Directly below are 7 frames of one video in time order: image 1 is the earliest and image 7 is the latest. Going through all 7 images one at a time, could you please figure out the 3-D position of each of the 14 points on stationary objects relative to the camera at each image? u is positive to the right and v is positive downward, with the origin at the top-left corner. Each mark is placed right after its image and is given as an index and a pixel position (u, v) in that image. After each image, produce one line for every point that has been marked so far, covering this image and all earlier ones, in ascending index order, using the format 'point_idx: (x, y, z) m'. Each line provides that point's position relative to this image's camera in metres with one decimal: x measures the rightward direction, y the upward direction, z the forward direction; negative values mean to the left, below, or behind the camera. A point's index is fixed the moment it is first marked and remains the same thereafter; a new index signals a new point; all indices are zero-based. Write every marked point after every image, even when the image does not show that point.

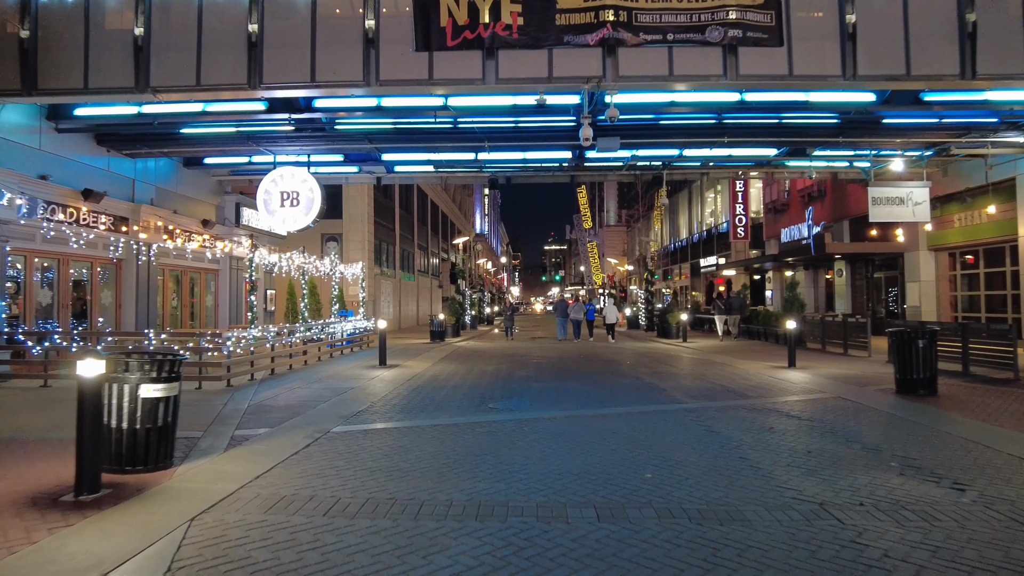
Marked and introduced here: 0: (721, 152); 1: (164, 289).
0: (+5.5, +3.5, +16.5) m
1: (-9.2, 0.0, +16.6) m
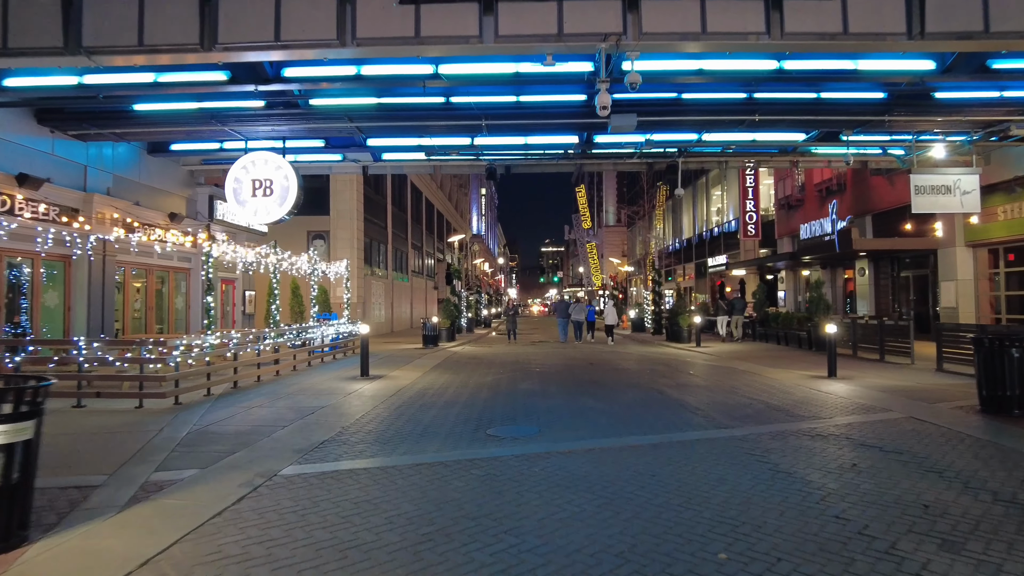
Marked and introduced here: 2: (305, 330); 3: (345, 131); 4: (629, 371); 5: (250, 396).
0: (+5.5, +3.6, +14.9) m
1: (-9.2, 0.0, +14.9) m
2: (-4.6, -0.9, +13.8) m
3: (-3.4, +3.2, +12.8) m
4: (+2.6, -1.9, +14.2) m
5: (-4.1, -1.7, +9.8) m
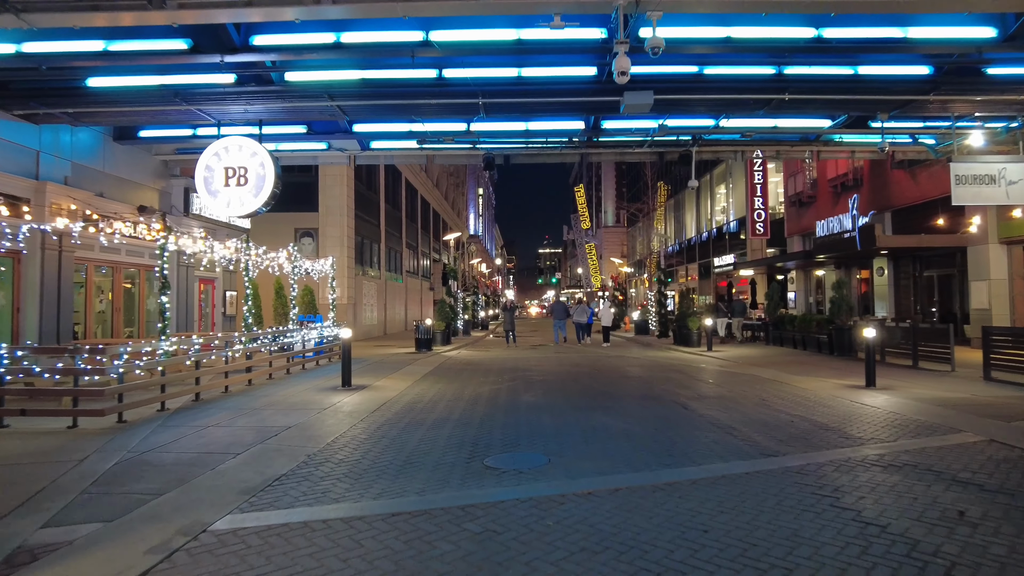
0: (+5.5, +3.6, +13.6) m
1: (-9.2, 0.0, +13.6) m
2: (-4.6, -0.9, +12.5) m
3: (-3.4, +3.2, +11.5) m
4: (+2.6, -1.9, +12.9) m
5: (-4.1, -1.6, +8.5) m
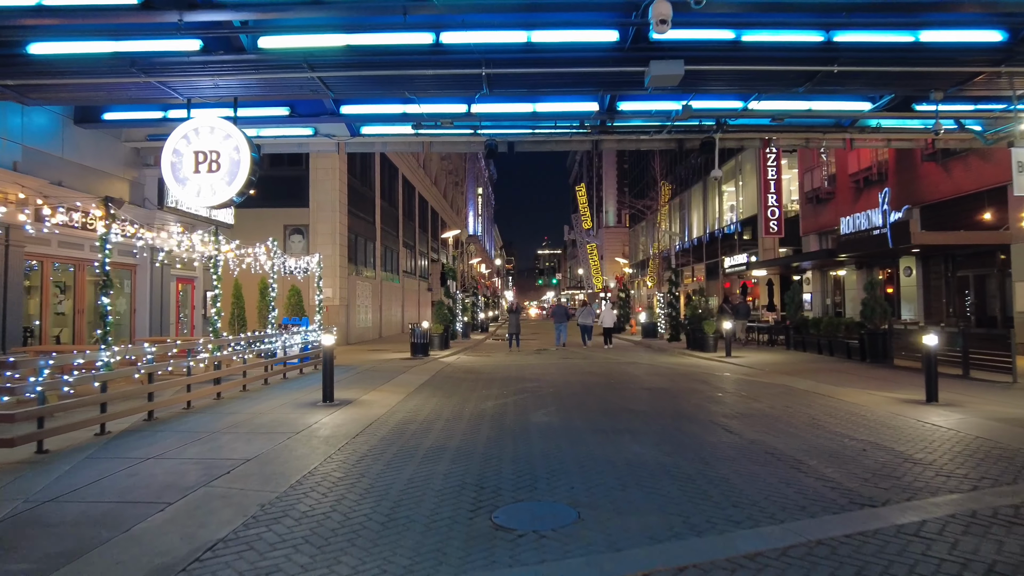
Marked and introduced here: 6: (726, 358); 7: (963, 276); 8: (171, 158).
0: (+5.6, +3.6, +12.3) m
1: (-9.1, 0.0, +12.2) m
2: (-4.5, -0.9, +11.1) m
3: (-3.3, +3.2, +10.1) m
4: (+2.7, -1.9, +11.5) m
5: (-4.0, -1.6, +7.1) m
6: (+6.1, -2.0, +17.9) m
7: (+13.0, +0.3, +18.1) m
8: (-5.9, +2.2, +10.9) m
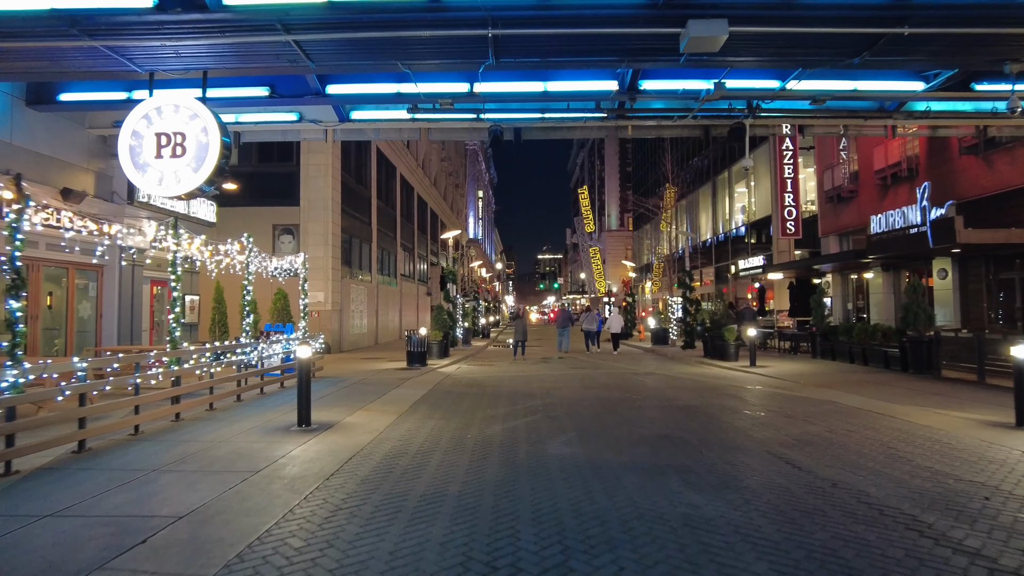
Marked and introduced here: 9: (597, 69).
0: (+5.7, +3.5, +10.9) m
1: (-9.0, -0.1, +10.7) m
2: (-4.3, -0.9, +9.7) m
3: (-3.1, +3.2, +8.7) m
4: (+2.9, -1.9, +10.1) m
5: (-3.8, -1.6, +5.6) m
6: (+6.3, -2.1, +16.5) m
7: (+13.1, +0.2, +16.6) m
8: (-5.7, +2.2, +9.4) m
9: (+1.5, +3.8, +10.8) m
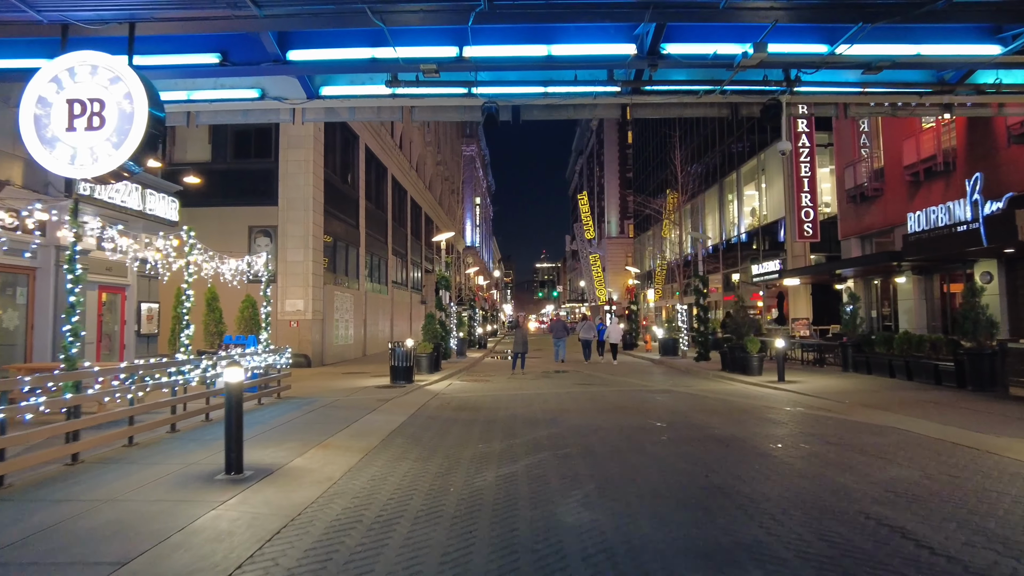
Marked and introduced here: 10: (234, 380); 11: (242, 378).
0: (+5.7, +3.5, +9.1) m
1: (-9.0, -0.1, +8.9) m
2: (-4.3, -1.0, +7.8) m
3: (-3.2, +3.2, +6.9) m
4: (+2.8, -1.9, +8.2) m
5: (-3.8, -1.6, +3.8) m
6: (+6.2, -2.2, +14.6) m
7: (+13.1, +0.1, +14.8) m
8: (-5.8, +2.2, +7.6) m
9: (+1.4, +3.7, +9.0) m
10: (-2.6, -0.9, +6.1) m
11: (-2.5, -0.8, +6.0) m
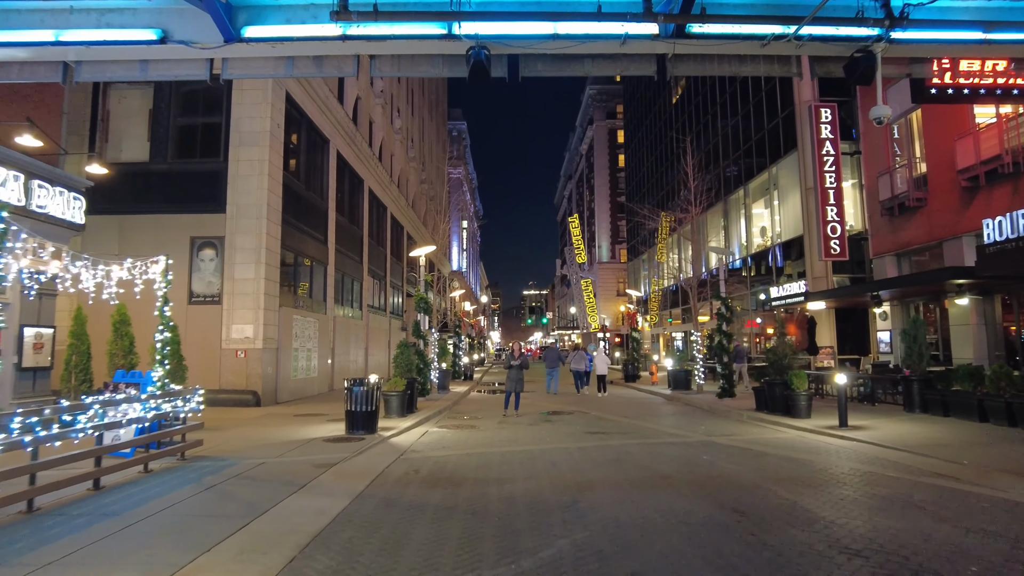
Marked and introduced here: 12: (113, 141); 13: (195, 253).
0: (+5.7, +3.3, +6.3) m
1: (-9.0, -0.3, +5.6) m
2: (-4.3, -1.1, +4.6) m
3: (-3.1, +3.1, +3.9) m
4: (+2.8, -2.1, +5.1) m
5: (-3.7, -1.5, +0.5) m
6: (+6.1, -2.6, +11.6) m
7: (+13.0, -0.3, +12.0) m
8: (-5.8, +2.1, +4.5) m
9: (+1.4, +3.6, +6.1) m
10: (-2.6, -0.9, +2.9) m
11: (-2.5, -0.8, +2.8) m
12: (-11.1, +4.1, +17.4) m
13: (-8.6, +0.9, +17.0) m
